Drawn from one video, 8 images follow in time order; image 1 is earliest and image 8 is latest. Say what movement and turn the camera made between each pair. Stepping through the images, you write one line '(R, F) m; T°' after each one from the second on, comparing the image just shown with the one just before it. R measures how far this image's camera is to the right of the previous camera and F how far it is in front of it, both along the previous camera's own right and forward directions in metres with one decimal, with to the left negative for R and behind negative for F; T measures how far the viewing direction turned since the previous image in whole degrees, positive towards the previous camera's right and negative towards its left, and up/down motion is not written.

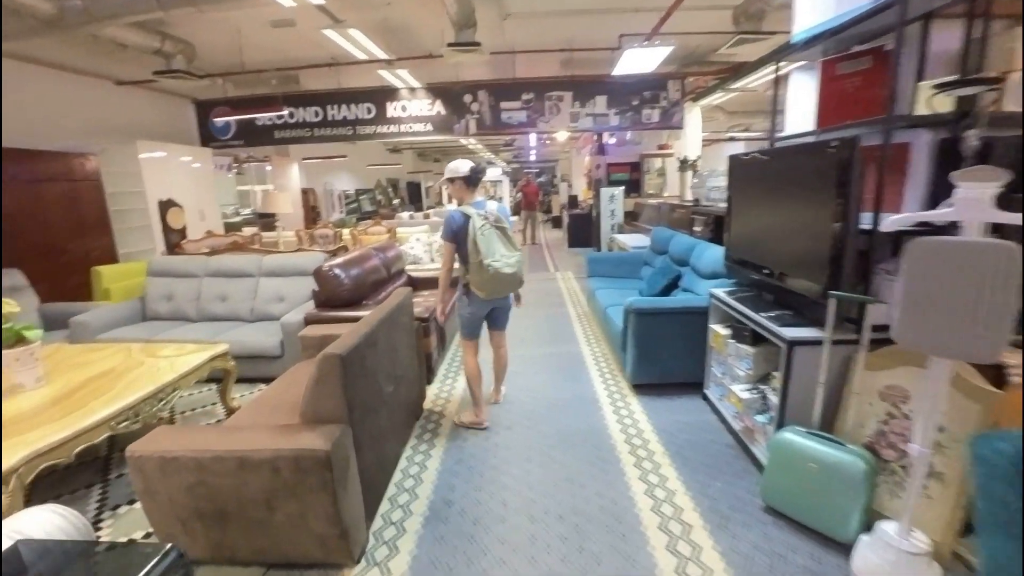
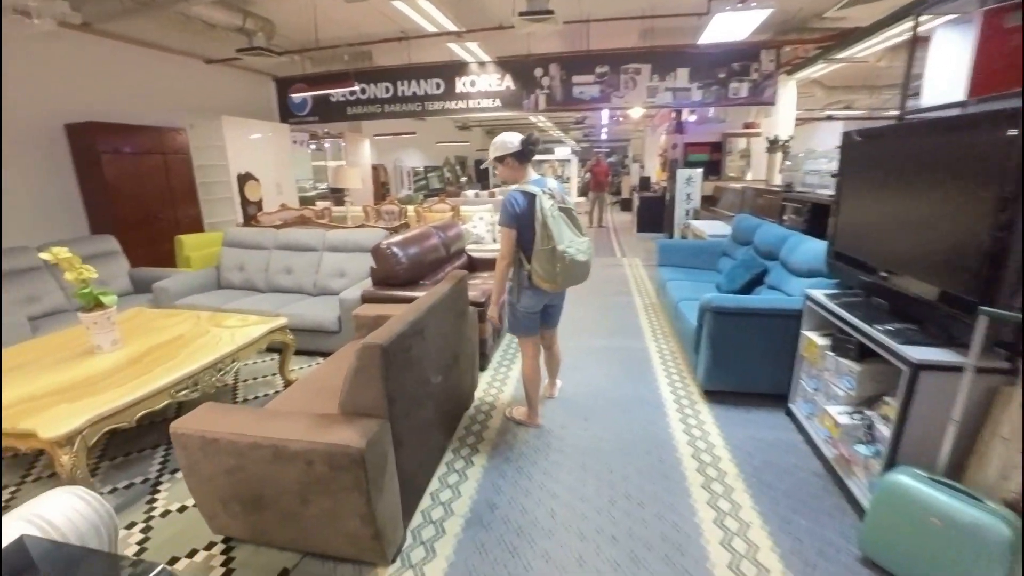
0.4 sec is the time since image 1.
(0.0, +0.2) m; -8°
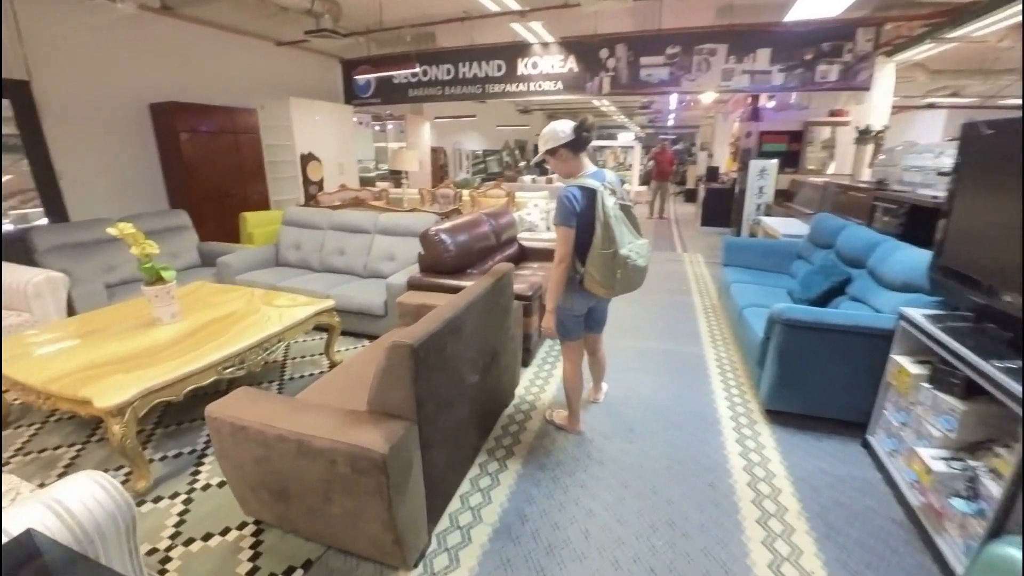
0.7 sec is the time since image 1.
(0.0, +0.1) m; -6°
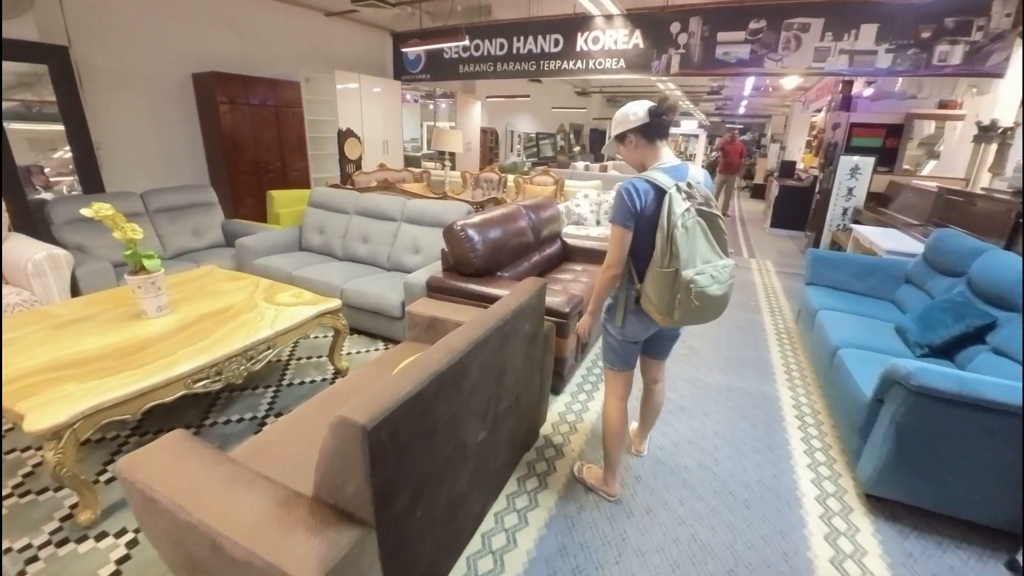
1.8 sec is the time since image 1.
(+0.1, +0.5) m; -6°
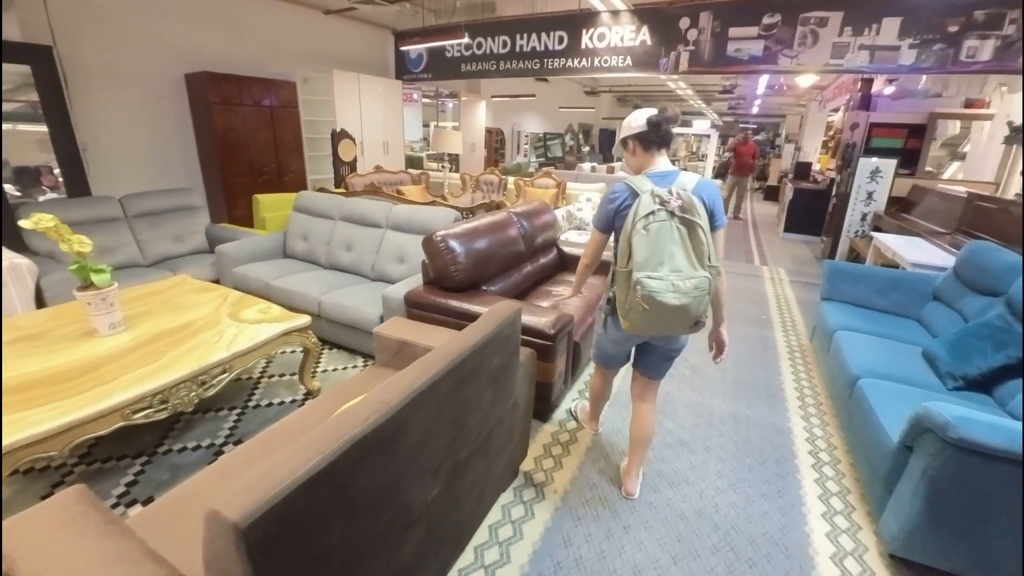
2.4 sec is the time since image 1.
(+0.1, +0.2) m; -1°
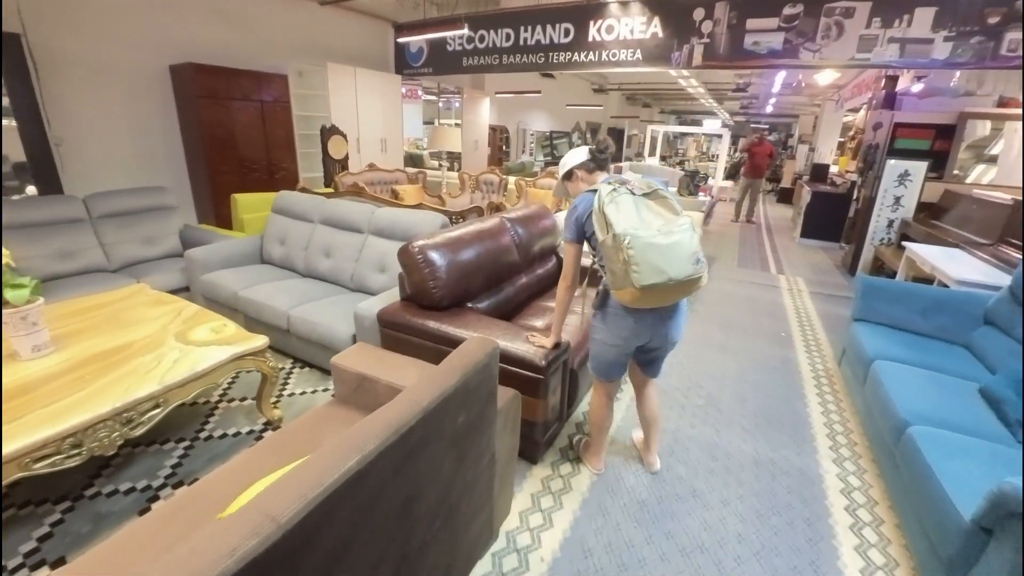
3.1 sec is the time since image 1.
(+0.1, +0.3) m; -1°
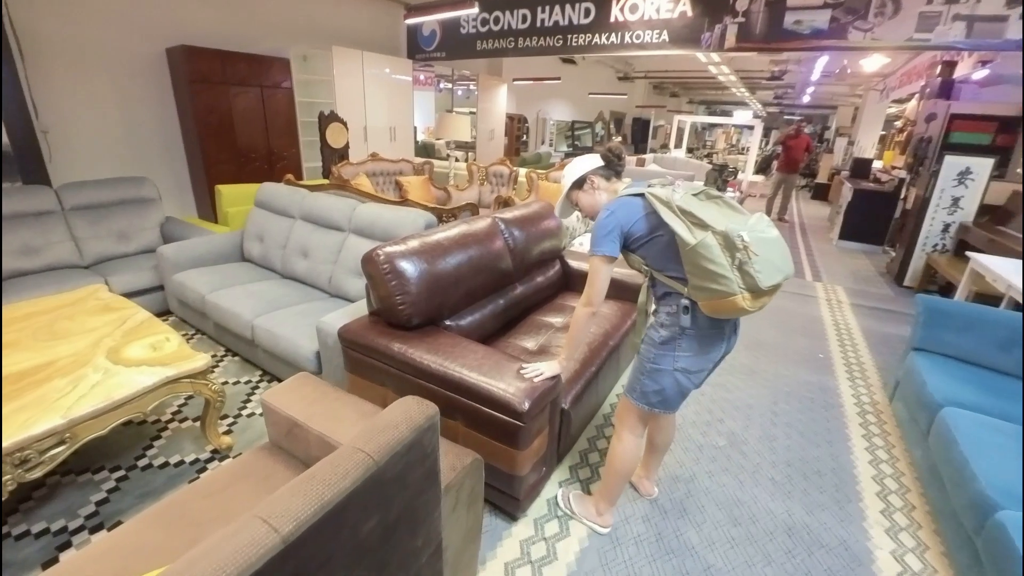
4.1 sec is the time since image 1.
(+0.1, +0.4) m; -3°
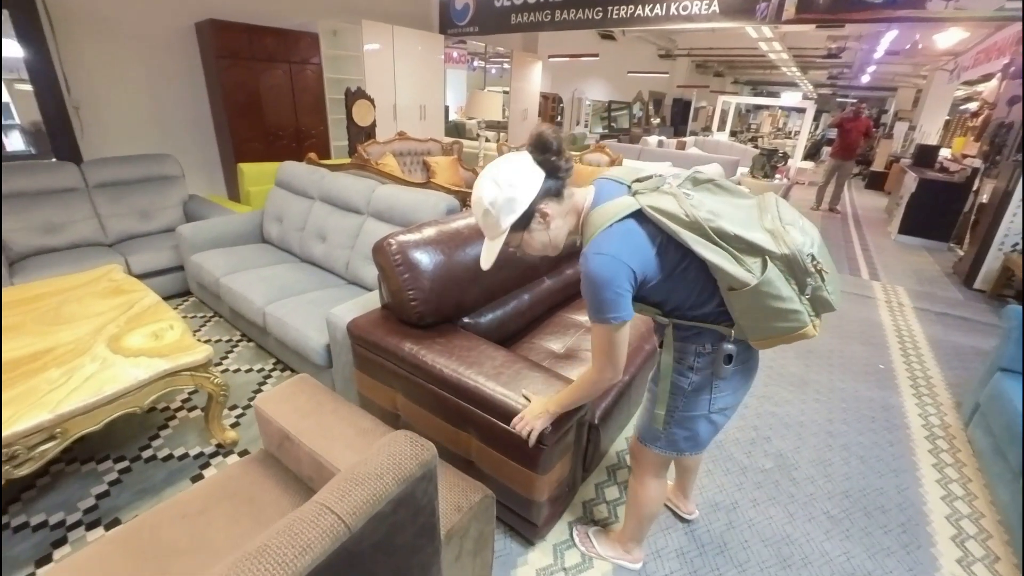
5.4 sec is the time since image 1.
(0.0, +0.2) m; -3°
